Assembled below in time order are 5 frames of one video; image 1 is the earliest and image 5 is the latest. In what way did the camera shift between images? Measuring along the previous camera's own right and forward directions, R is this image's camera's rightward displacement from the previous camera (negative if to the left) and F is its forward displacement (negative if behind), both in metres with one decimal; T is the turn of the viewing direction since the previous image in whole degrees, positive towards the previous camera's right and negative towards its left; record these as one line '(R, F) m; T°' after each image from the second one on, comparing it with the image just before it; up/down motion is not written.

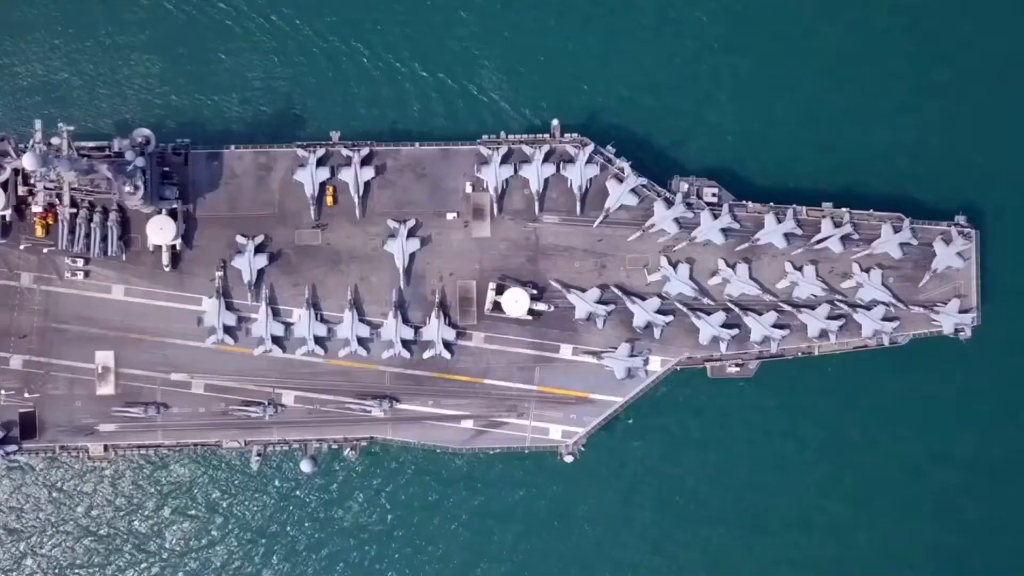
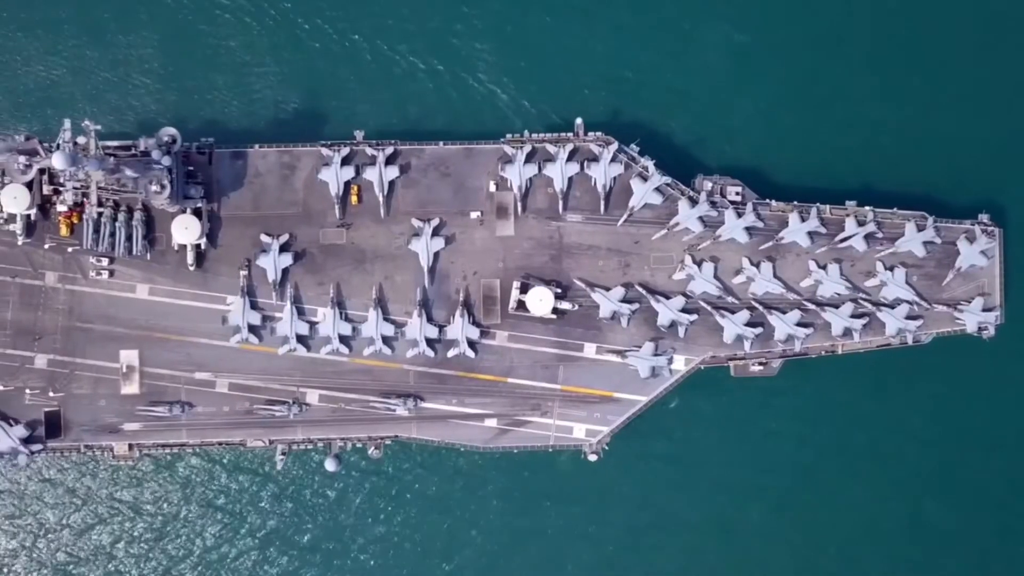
(-1.8, 0.0) m; 0°
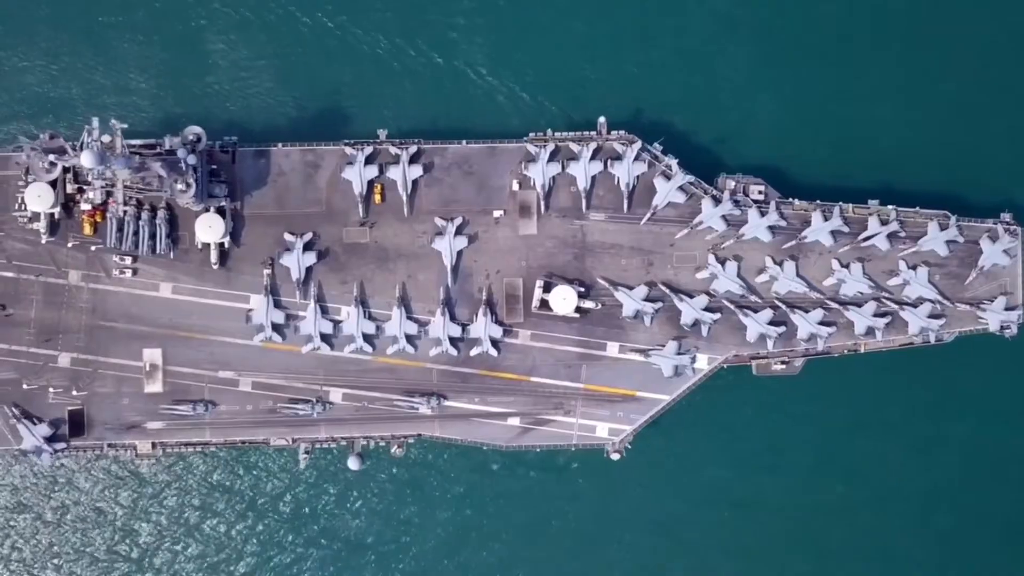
(-1.7, 0.0) m; 0°
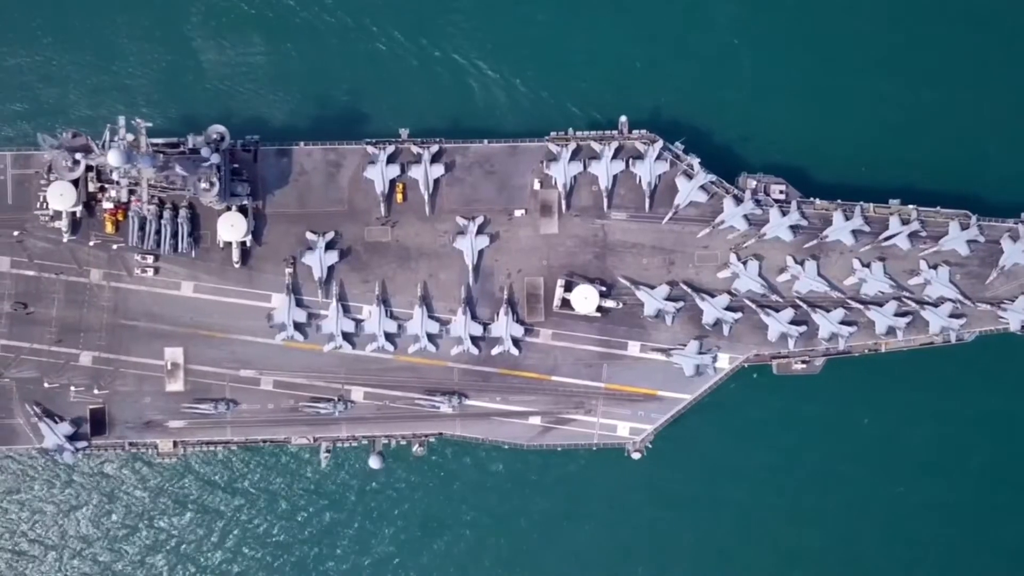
(-1.6, 0.0) m; 0°
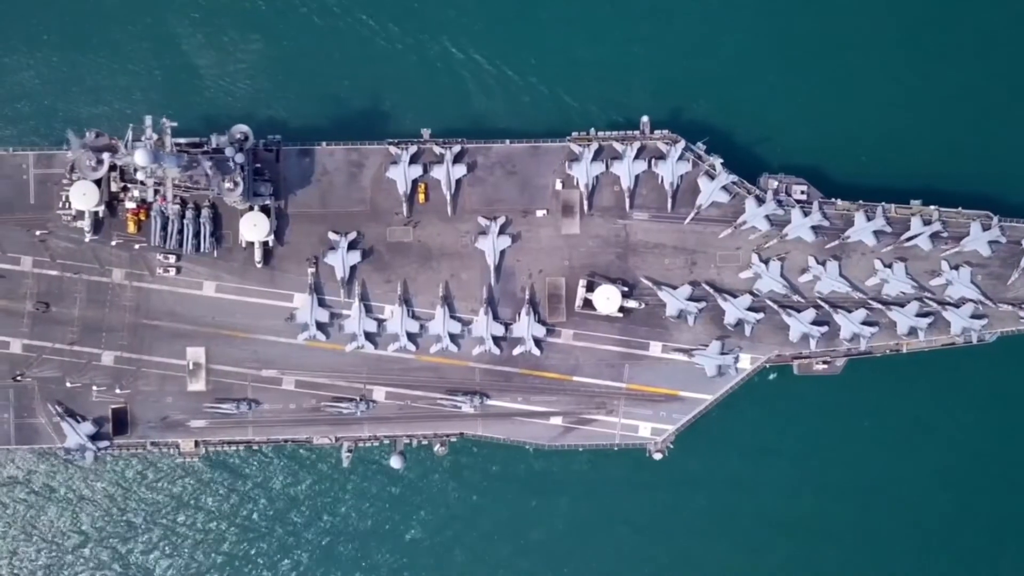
(-1.6, 0.0) m; 0°
